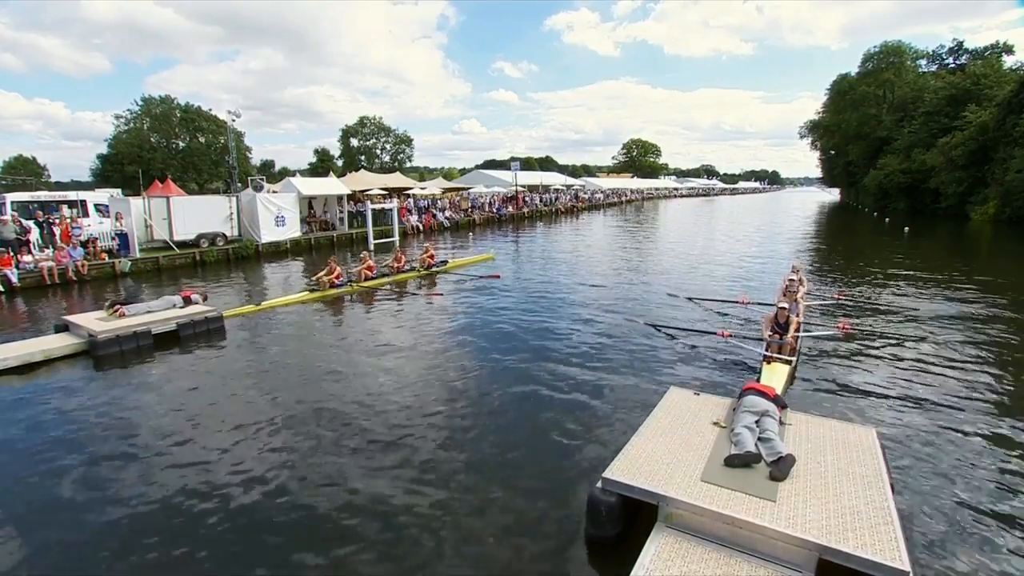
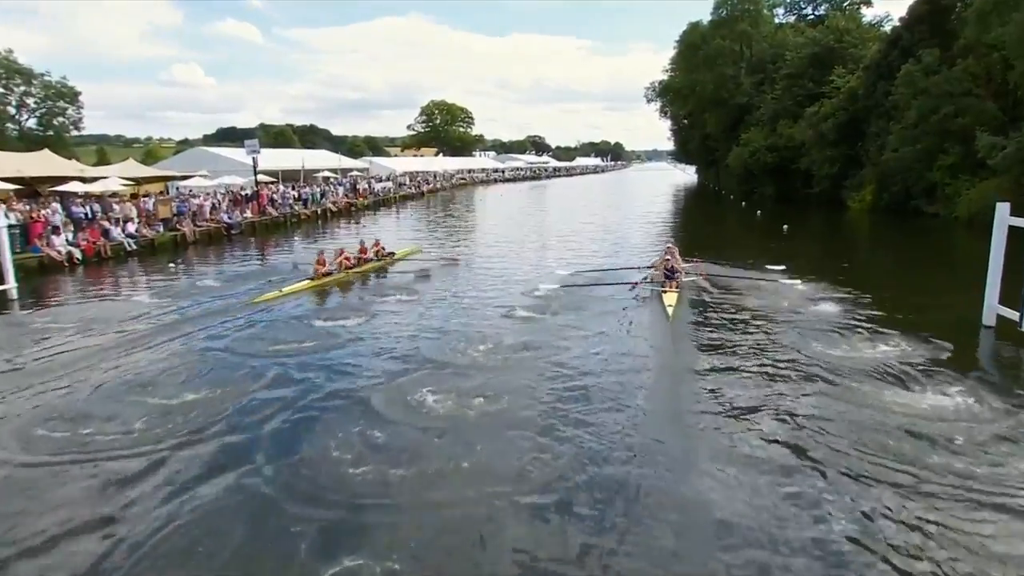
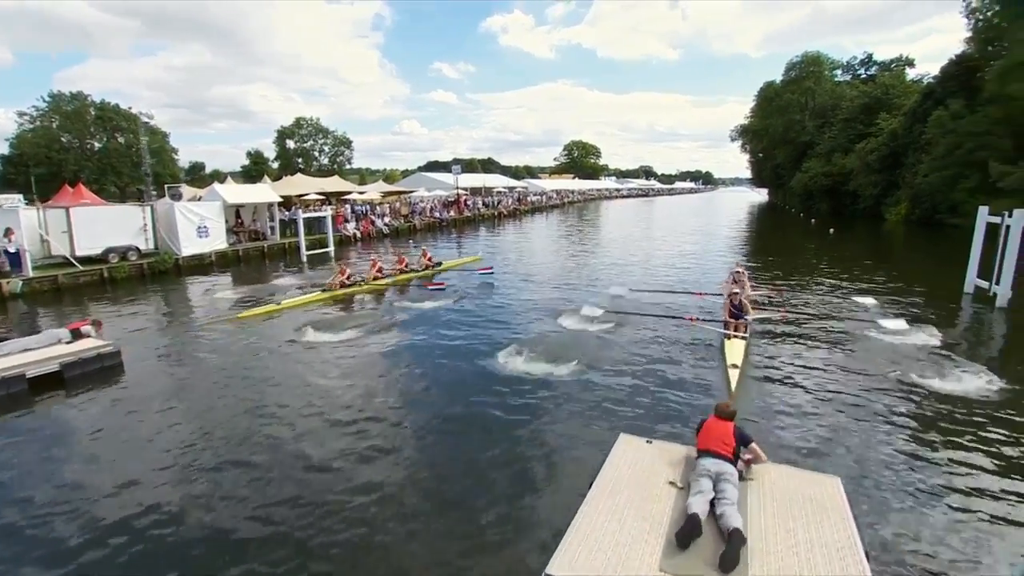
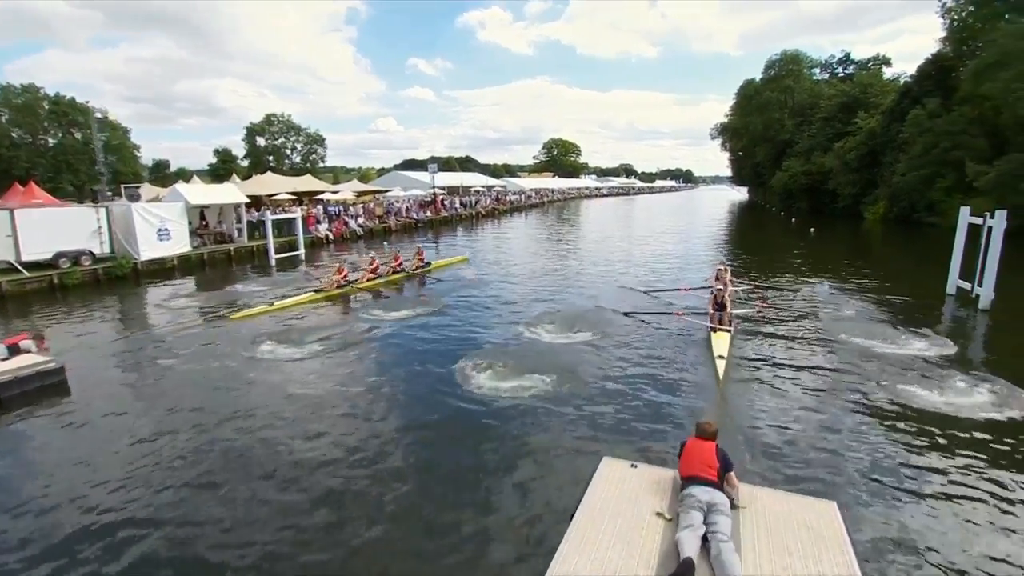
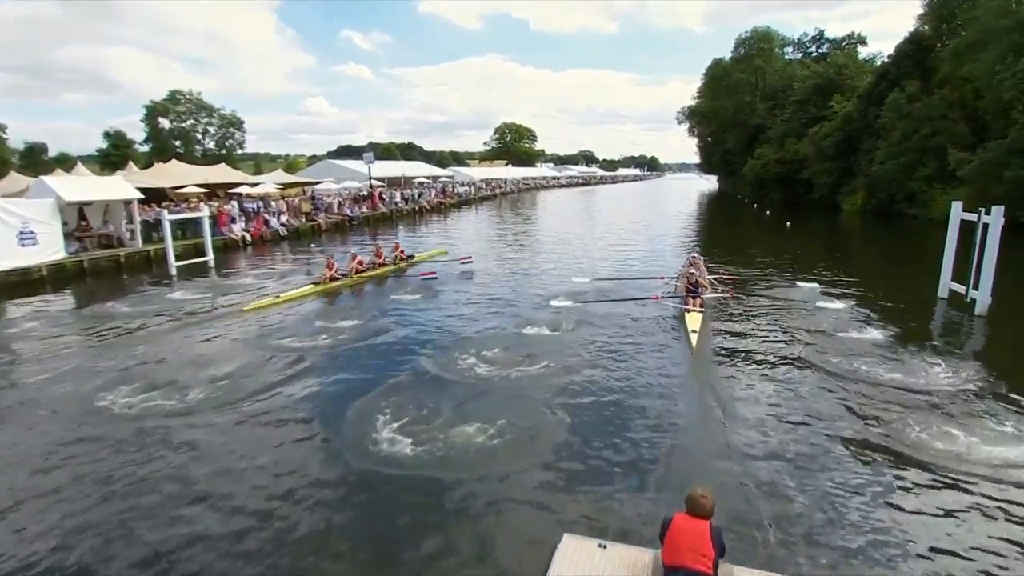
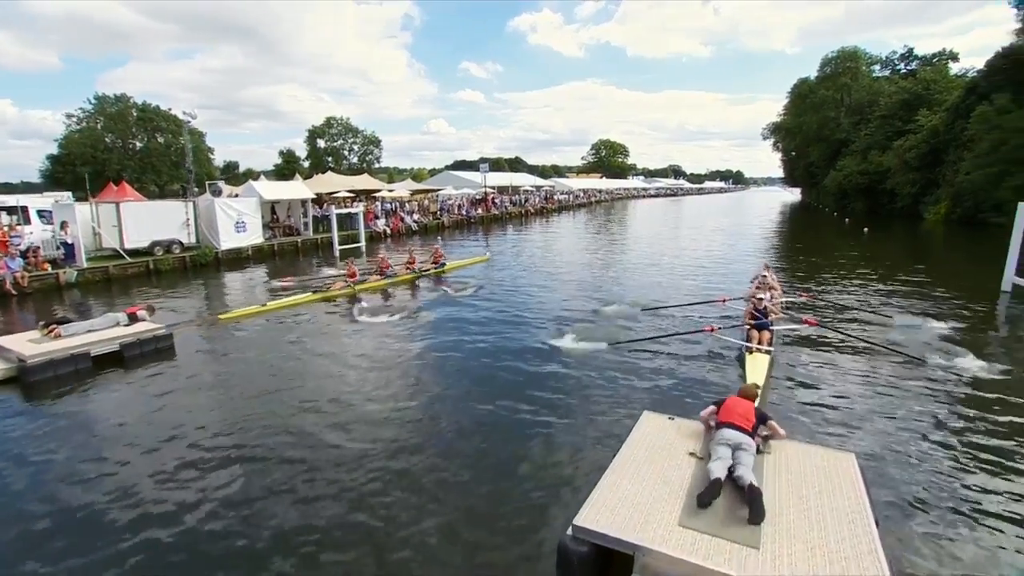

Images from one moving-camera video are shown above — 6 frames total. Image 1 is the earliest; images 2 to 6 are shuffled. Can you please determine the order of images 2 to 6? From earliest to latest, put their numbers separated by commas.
6, 3, 4, 5, 2
